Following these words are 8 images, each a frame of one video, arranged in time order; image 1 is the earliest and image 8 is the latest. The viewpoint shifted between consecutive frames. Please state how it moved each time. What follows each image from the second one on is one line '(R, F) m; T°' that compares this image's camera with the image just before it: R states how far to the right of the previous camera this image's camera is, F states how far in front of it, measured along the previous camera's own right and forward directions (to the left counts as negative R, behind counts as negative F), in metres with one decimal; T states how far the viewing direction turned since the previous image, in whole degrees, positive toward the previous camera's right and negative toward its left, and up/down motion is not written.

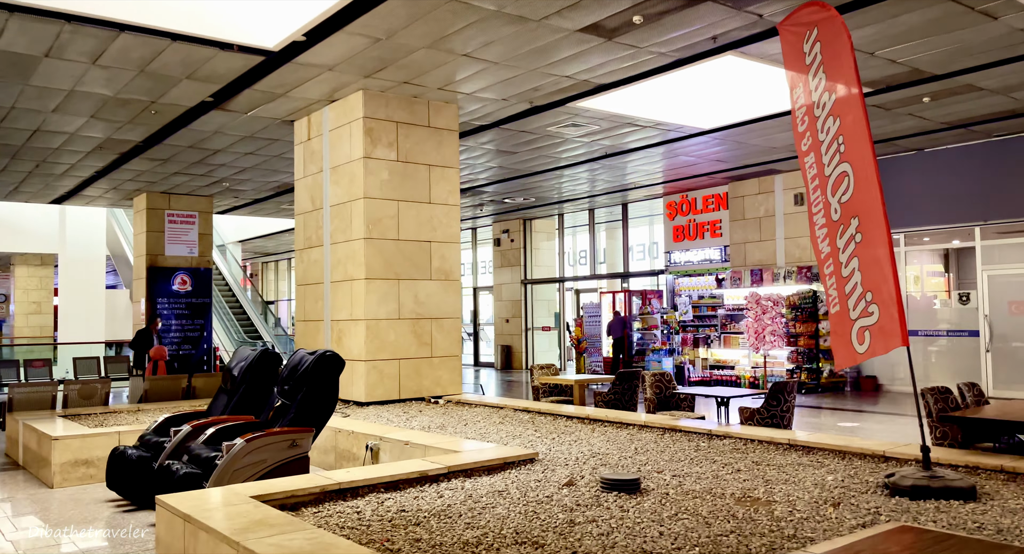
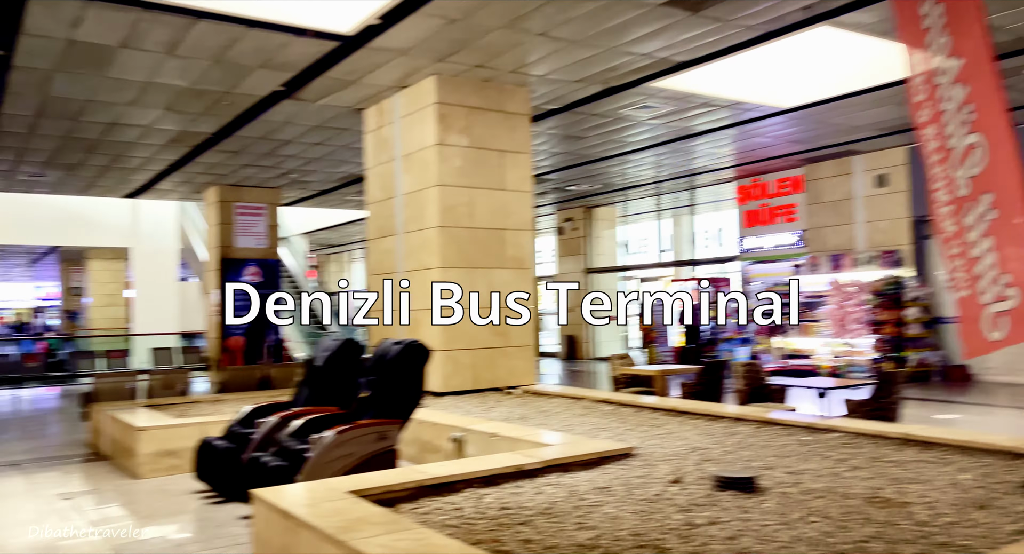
(-0.2, +0.2) m; -4°
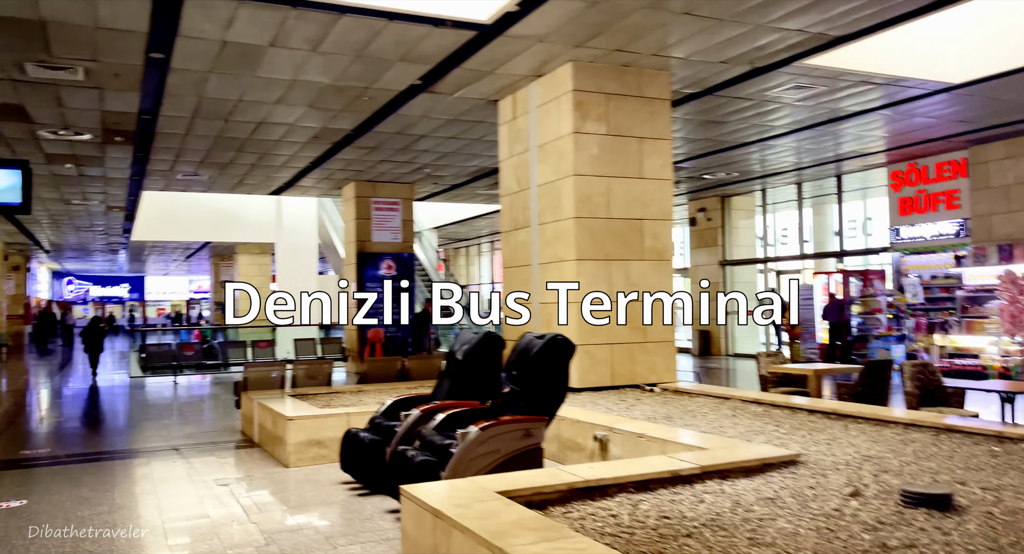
(-0.2, +0.2) m; -9°
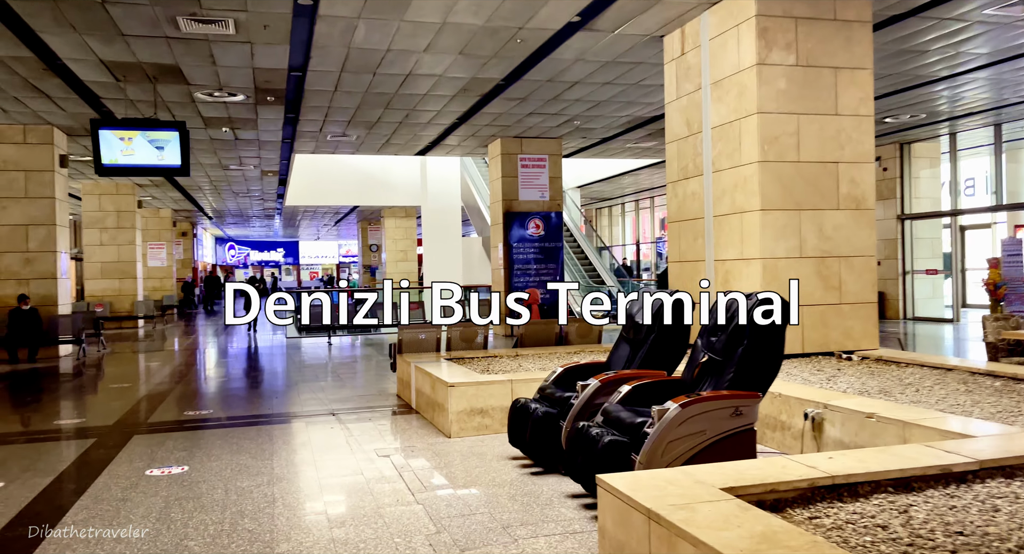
(-0.3, +0.7) m; -10°
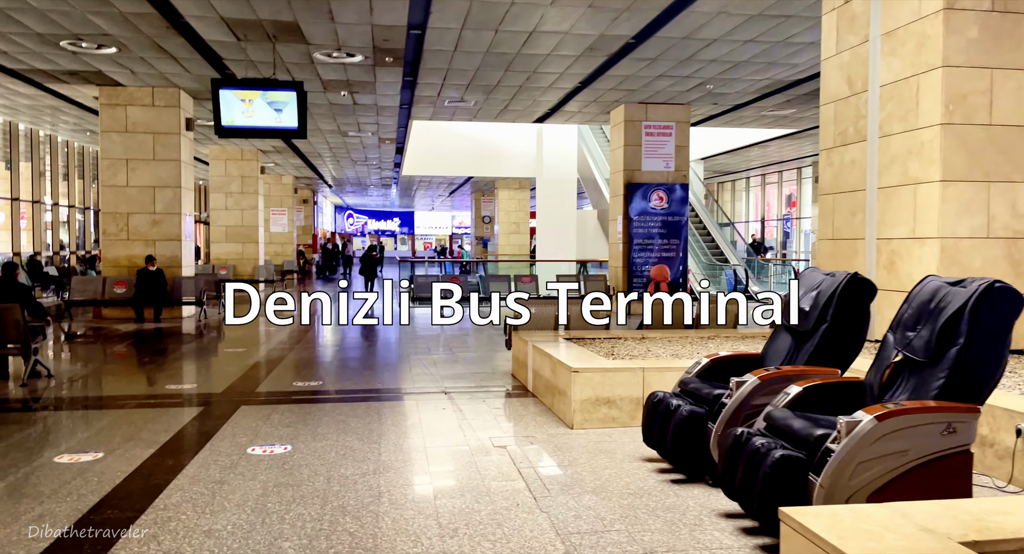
(-0.2, +0.6) m; -8°
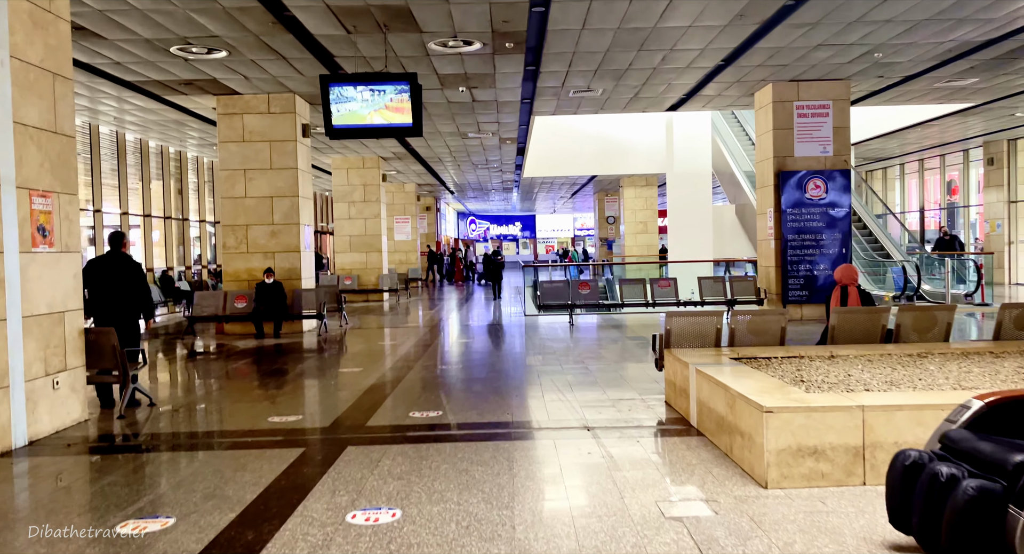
(-0.2, +1.2) m; -9°
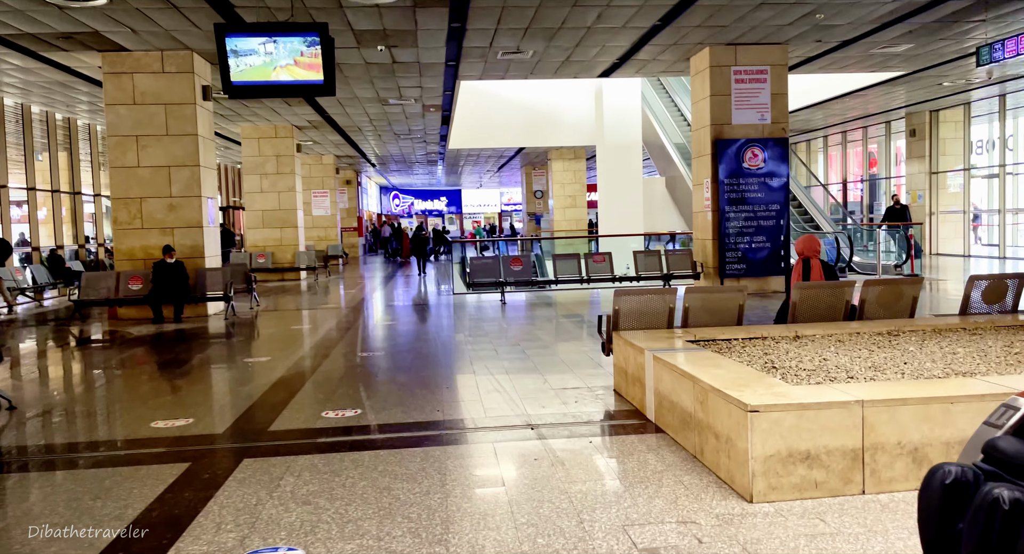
(0.0, +0.8) m; +5°
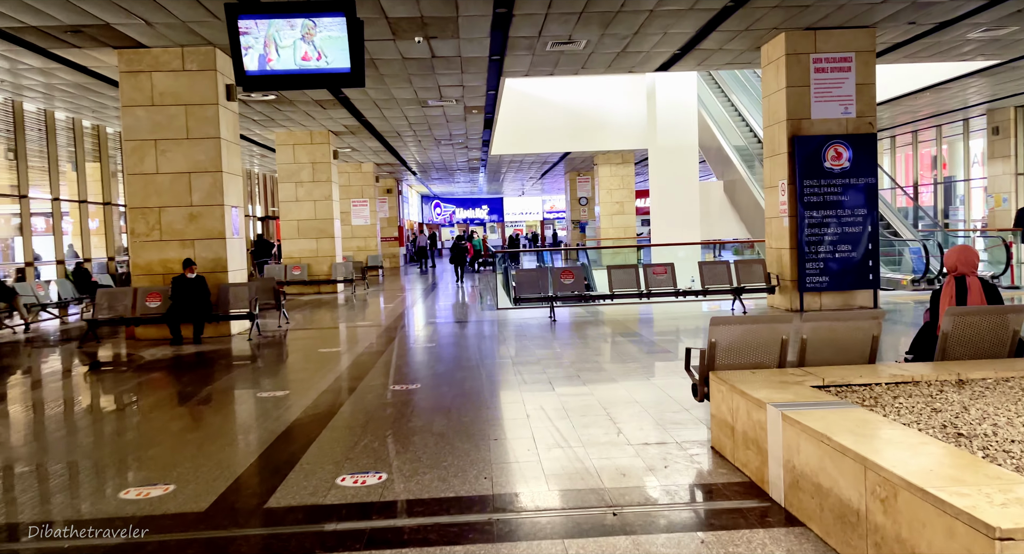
(-0.1, +1.2) m; -3°
